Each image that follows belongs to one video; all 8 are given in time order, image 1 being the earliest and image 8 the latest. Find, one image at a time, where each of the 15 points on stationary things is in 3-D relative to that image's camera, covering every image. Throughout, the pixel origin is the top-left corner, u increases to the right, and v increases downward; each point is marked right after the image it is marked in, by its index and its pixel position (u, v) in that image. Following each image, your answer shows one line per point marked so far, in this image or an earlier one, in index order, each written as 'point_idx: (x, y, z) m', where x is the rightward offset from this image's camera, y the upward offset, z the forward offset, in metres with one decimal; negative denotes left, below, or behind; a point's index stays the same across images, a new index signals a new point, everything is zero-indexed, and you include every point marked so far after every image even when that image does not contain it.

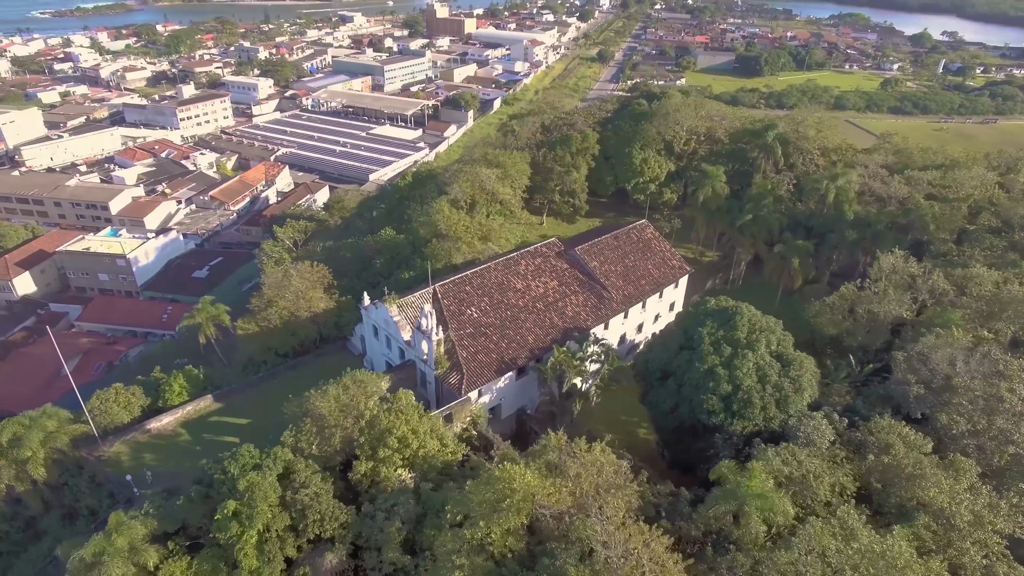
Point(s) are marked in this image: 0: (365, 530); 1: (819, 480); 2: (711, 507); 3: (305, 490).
0: (-4.3, -7.0, +18.2) m
1: (+9.2, -5.8, +19.1) m
2: (+5.2, -6.0, +17.2) m
3: (-6.2, -5.8, +18.3) m
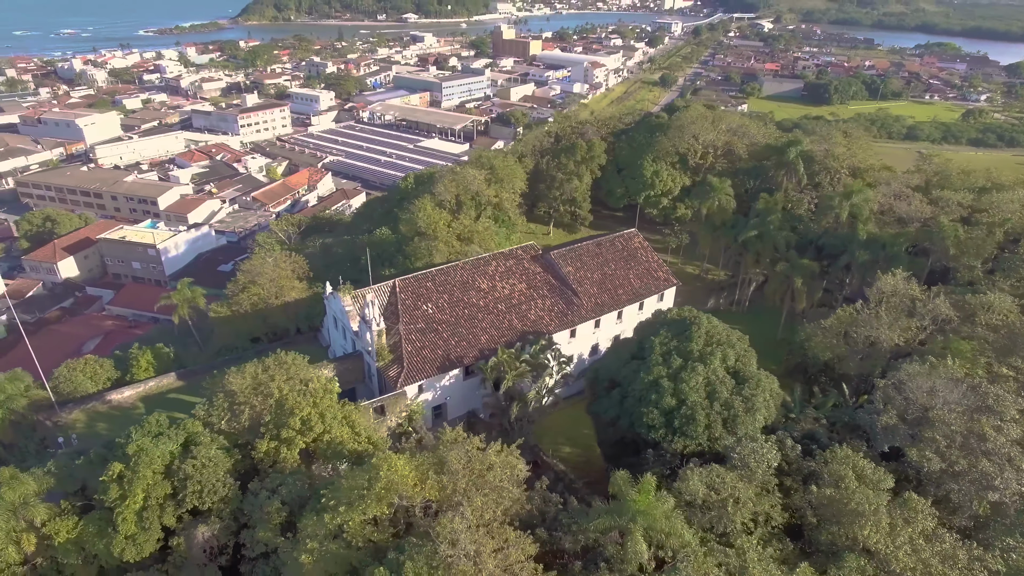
0: (-7.5, -6.2, +17.8) m
1: (+6.1, -5.9, +17.1) m
2: (+1.9, -5.7, +15.7) m
3: (-9.3, -5.0, +18.1) m
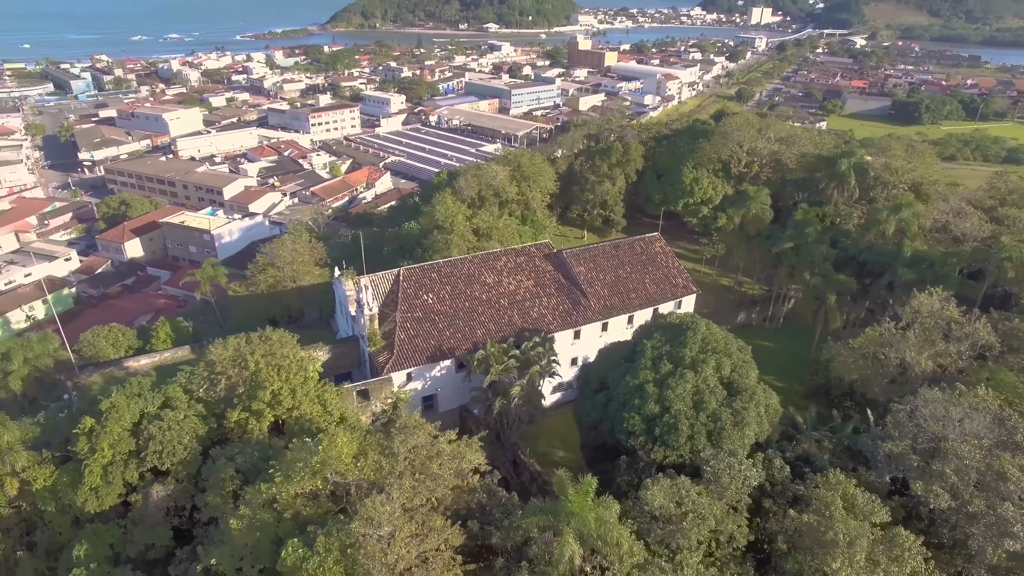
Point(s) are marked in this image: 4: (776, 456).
0: (-8.8, -5.3, +18.0) m
1: (+4.6, -5.8, +15.8) m
2: (+0.3, -5.3, +14.9) m
3: (-10.5, -4.0, +18.6) m
4: (+8.0, -5.1, +19.1) m
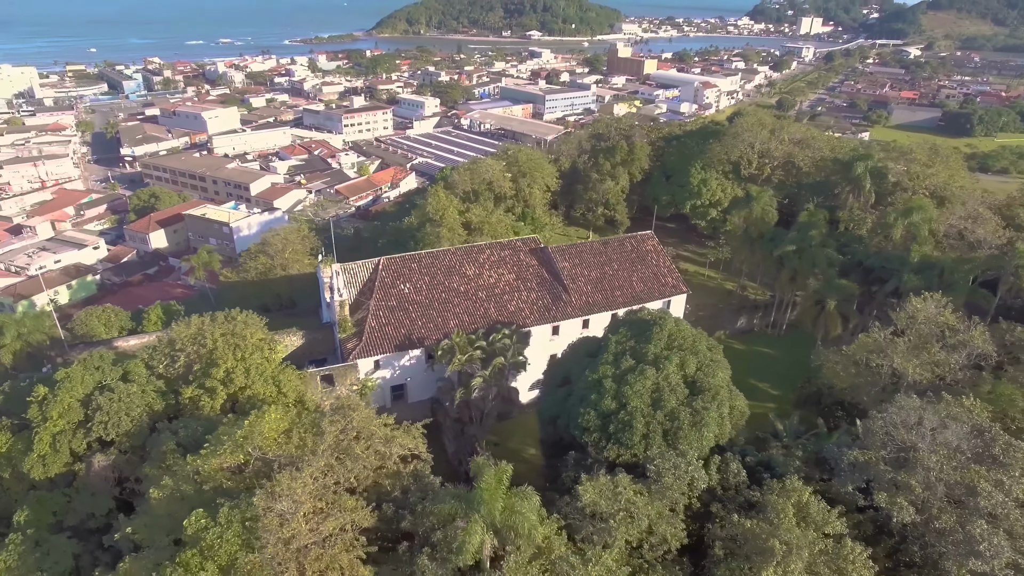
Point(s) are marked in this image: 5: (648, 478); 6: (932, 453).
0: (-10.5, -4.6, +18.1) m
1: (+2.7, -5.5, +15.0) m
2: (-1.6, -4.8, +14.4) m
3: (-12.1, -3.2, +18.8) m
4: (+6.4, -4.9, +18.1) m
5: (+3.6, -5.0, +16.6) m
6: (+11.2, -4.4, +16.8) m
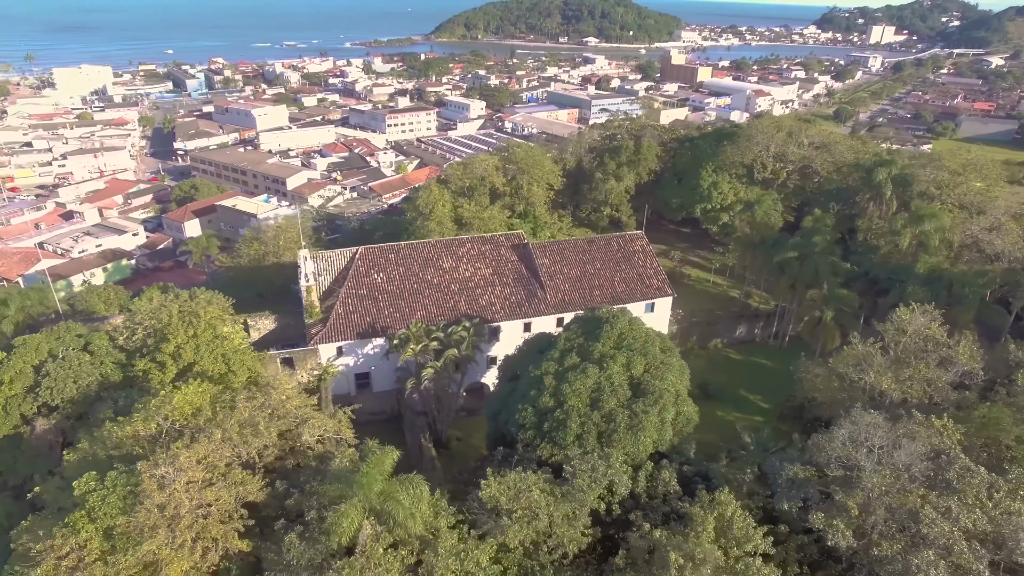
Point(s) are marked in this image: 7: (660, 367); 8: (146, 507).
0: (-12.5, -3.7, +18.7) m
1: (+0.3, -5.2, +14.4) m
2: (-4.1, -4.4, +14.1) m
3: (-14.0, -2.3, +19.5) m
4: (+4.2, -4.8, +17.1) m
5: (+1.3, -4.8, +15.9) m
6: (+8.9, -4.5, +15.4) m
7: (+4.6, -2.4, +19.4) m
8: (-7.4, -4.4, +12.7) m
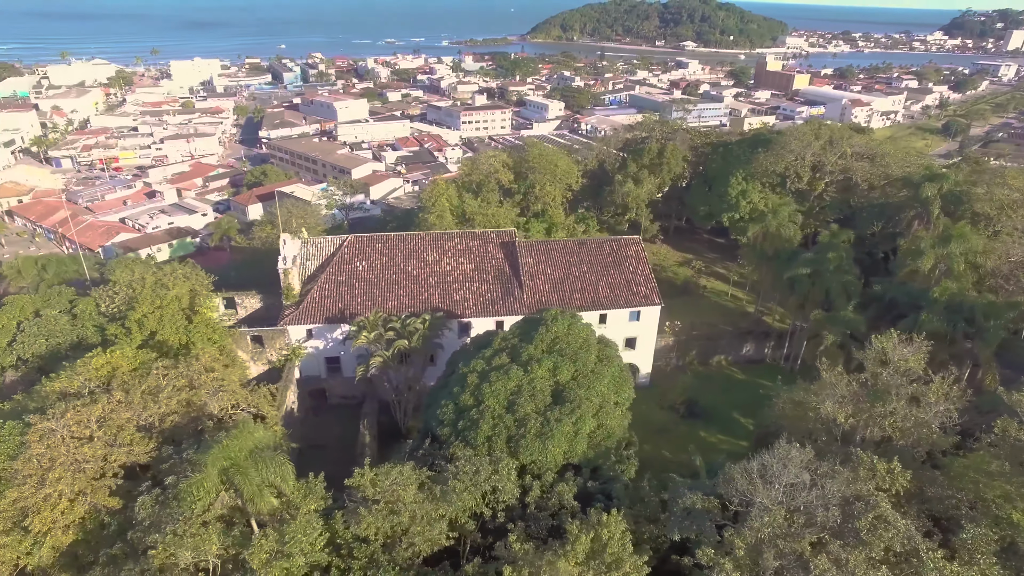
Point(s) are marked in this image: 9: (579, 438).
0: (-14.8, -2.6, +20.3) m
1: (-2.9, -5.0, +14.2) m
2: (-7.1, -3.8, +14.5) m
3: (-16.0, -1.1, +21.3) m
4: (+1.5, -4.9, +16.3) m
5: (-1.6, -4.7, +15.5) m
6: (+5.9, -4.9, +13.9) m
7: (+2.3, -2.5, +18.5) m
8: (-10.6, -3.7, +13.6) m
9: (+1.8, -4.1, +17.2) m
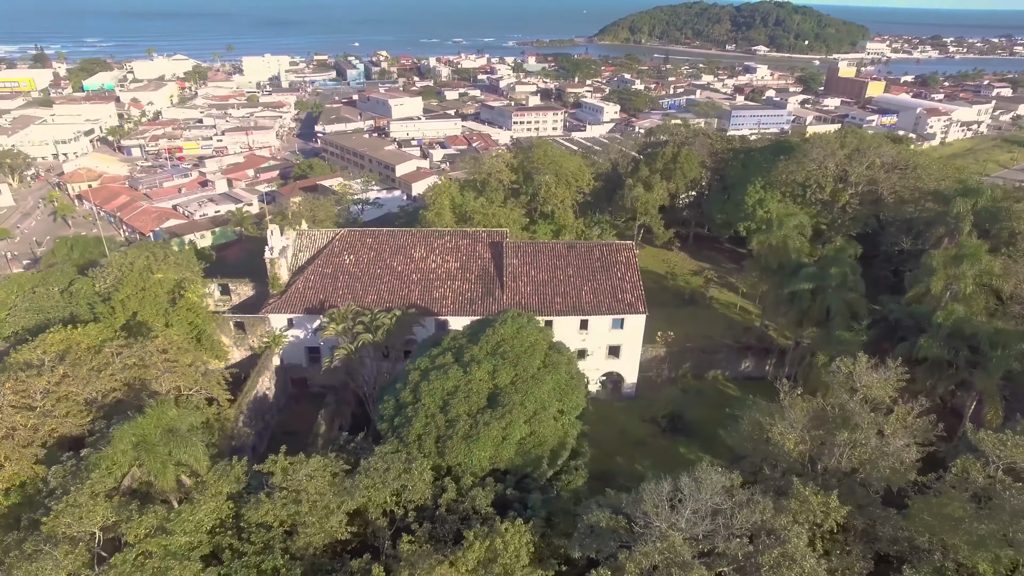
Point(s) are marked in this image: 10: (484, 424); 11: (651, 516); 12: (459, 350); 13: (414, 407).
0: (-16.2, -1.9, +21.6) m
1: (-5.1, -4.8, +14.3) m
2: (-9.2, -3.4, +15.1) m
3: (-17.2, -0.3, +22.7) m
4: (-0.6, -5.0, +16.0) m
5: (-3.7, -4.6, +15.5) m
6: (+3.5, -5.2, +13.1) m
7: (+0.6, -2.6, +18.0) m
8: (-12.8, -3.1, +14.5) m
9: (-0.1, -4.2, +16.9) m
10: (-0.7, -3.6, +16.9) m
11: (+3.1, -4.9, +13.5) m
12: (-1.5, -1.8, +19.1) m
13: (-2.8, -3.4, +17.8) m
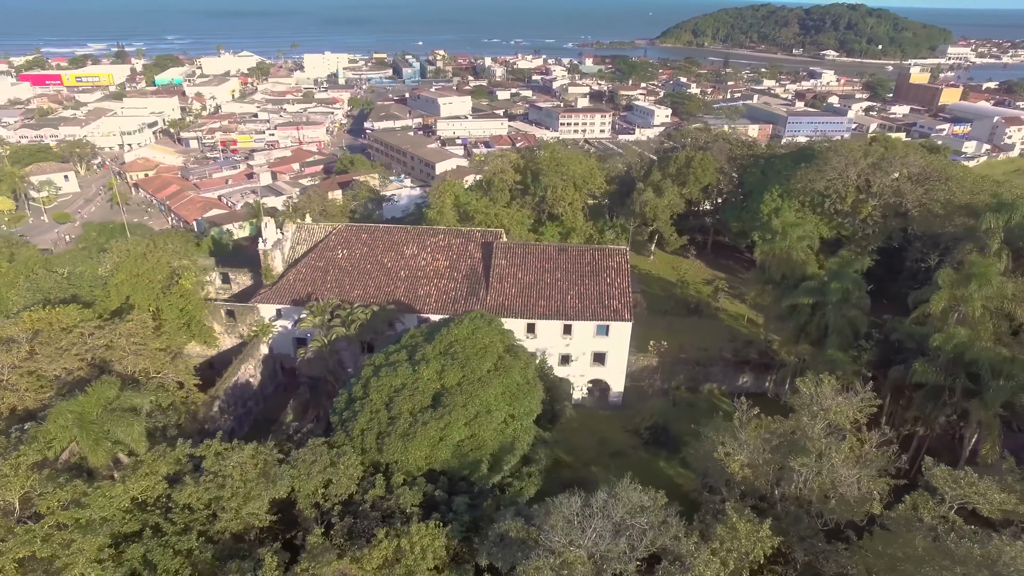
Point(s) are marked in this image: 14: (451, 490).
0: (-17.2, -1.2, +22.9) m
1: (-7.0, -4.6, +14.6) m
2: (-11.0, -3.0, +15.8) m
3: (-18.0, +0.5, +24.1) m
4: (-2.4, -4.9, +15.8) m
5: (-5.5, -4.4, +15.7) m
6: (+1.5, -5.3, +12.6) m
7: (-0.9, -2.7, +17.8) m
8: (-14.6, -2.5, +15.5) m
9: (-1.7, -4.1, +16.7) m
10: (-2.3, -3.6, +16.8) m
11: (+1.1, -5.0, +13.0) m
12: (-2.8, -1.8, +19.0) m
13: (-4.3, -3.2, +17.9) m
14: (-1.5, -5.2, +16.1) m
